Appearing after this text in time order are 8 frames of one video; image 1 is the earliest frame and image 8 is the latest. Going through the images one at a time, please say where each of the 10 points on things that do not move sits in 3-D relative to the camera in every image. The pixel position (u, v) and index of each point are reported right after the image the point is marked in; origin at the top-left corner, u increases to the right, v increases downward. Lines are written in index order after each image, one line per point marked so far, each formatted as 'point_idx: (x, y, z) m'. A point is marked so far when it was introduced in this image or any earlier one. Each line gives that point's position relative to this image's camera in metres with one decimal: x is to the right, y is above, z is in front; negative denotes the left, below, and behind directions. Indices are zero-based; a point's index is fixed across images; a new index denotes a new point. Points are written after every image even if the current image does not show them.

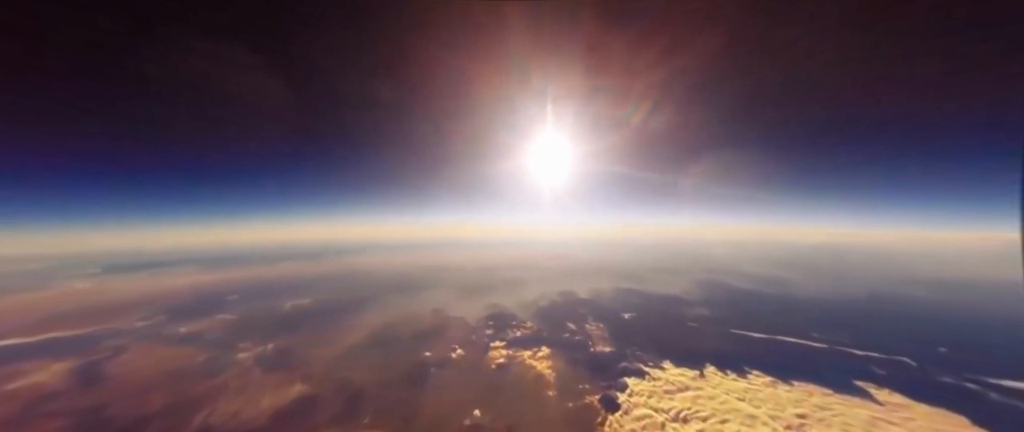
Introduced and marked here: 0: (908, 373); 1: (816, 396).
0: (+13.9, -5.8, +9.7) m
1: (+9.9, -5.9, +8.6) m
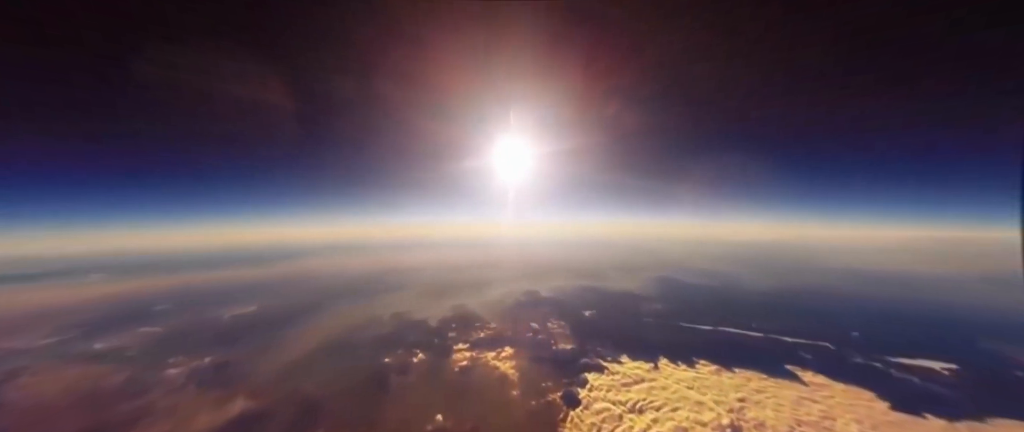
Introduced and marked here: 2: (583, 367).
0: (+12.5, -5.8, +10.8) m
1: (+8.5, -5.9, +9.4) m
2: (+2.7, -5.8, +10.1) m
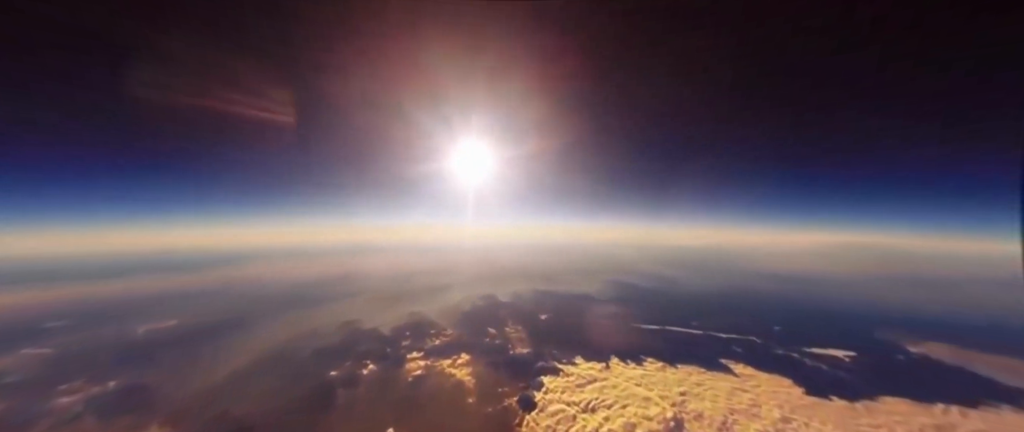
0: (+10.7, -6.0, +11.8) m
1: (+6.9, -6.0, +10.0) m
2: (+1.0, -6.0, +10.1) m
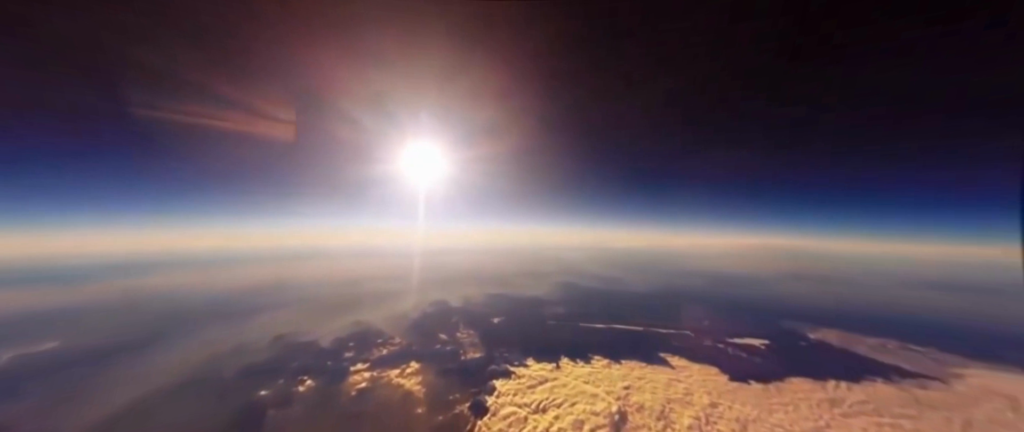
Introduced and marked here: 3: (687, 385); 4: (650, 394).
0: (+8.6, -6.0, +12.8) m
1: (+5.0, -6.1, +10.6) m
2: (-0.8, -6.1, +10.0) m
3: (+6.3, -6.1, +9.5) m
4: (+4.8, -6.2, +9.1) m
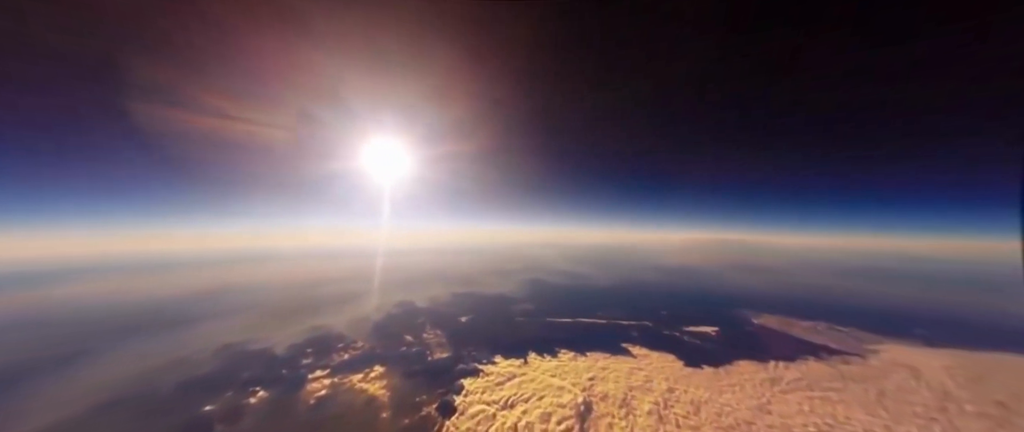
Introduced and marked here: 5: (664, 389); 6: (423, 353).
0: (+7.1, -5.8, +13.4) m
1: (+3.7, -6.0, +10.9) m
2: (-2.1, -6.0, +9.9) m
3: (+5.1, -6.0, +10.0) m
4: (+3.6, -6.0, +9.5) m
5: (+5.3, -6.0, +9.1) m
6: (-3.7, -5.8, +11.2) m
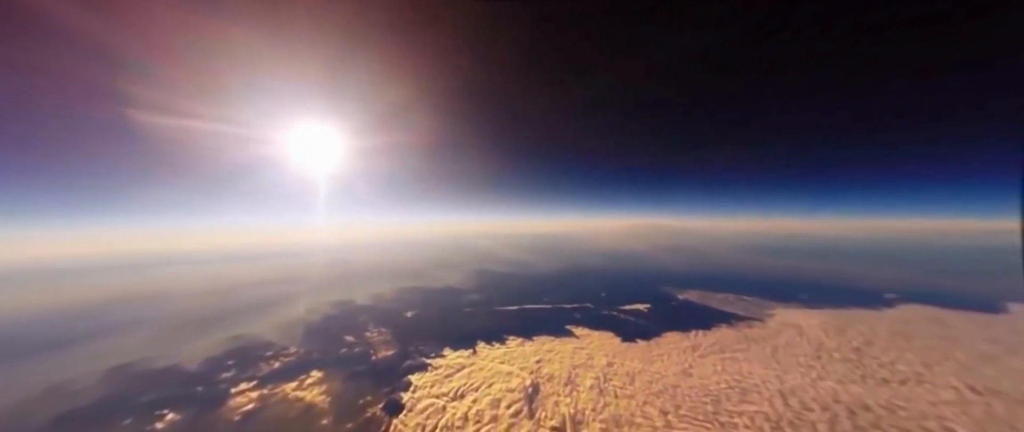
0: (+4.7, -5.1, +14.3) m
1: (+1.6, -5.5, +11.4) m
2: (-4.0, -5.7, +9.7) m
3: (+3.1, -5.5, +10.6) m
4: (+1.7, -5.6, +9.9) m
5: (+3.4, -5.5, +9.8) m
6: (-5.8, -5.5, +10.7) m
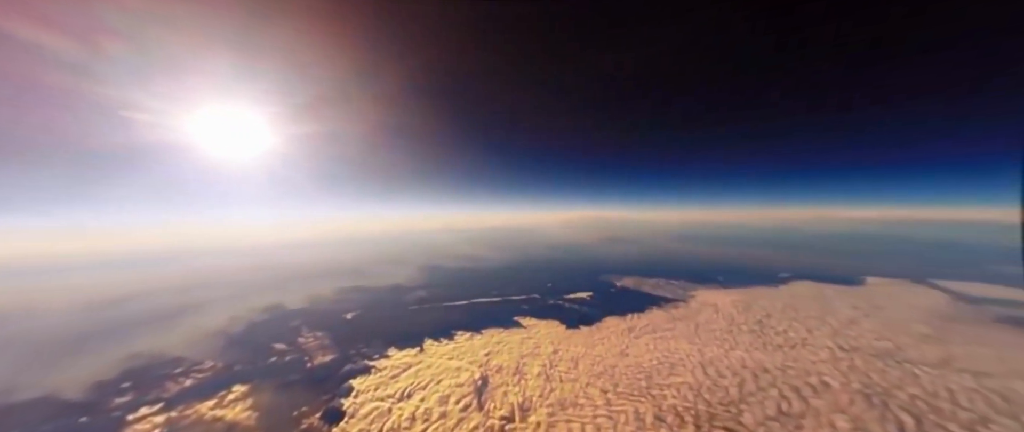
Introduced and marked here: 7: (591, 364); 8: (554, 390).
0: (+2.1, -4.8, +14.8) m
1: (-0.5, -5.2, +11.6) m
2: (-5.9, -5.6, +9.2) m
3: (+1.0, -5.2, +11.0) m
4: (-0.2, -5.4, +10.1) m
5: (+1.5, -5.3, +10.2) m
6: (-7.8, -5.4, +9.9) m
7: (+2.7, -5.3, +9.3) m
8: (+1.3, -5.3, +8.0) m
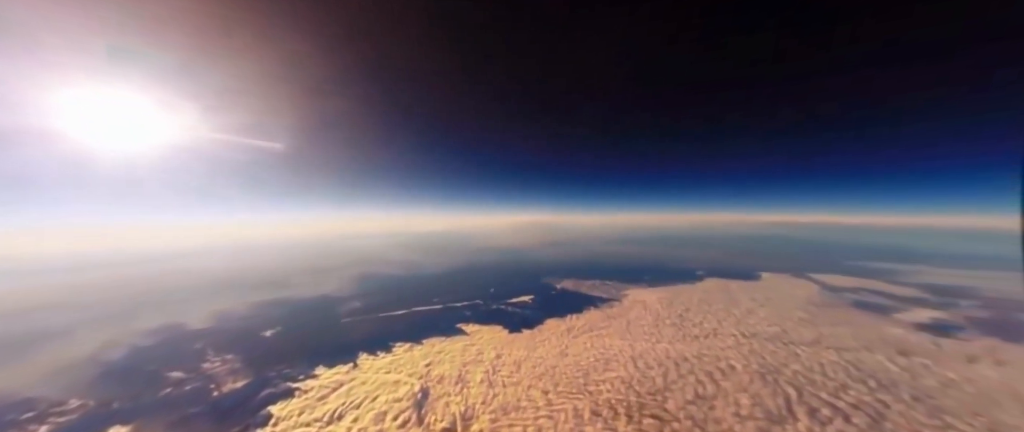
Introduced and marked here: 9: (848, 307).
0: (-0.8, -5.0, +14.9) m
1: (-2.9, -5.5, +11.3) m
2: (-7.9, -5.8, +8.2) m
3: (-1.3, -5.4, +11.0) m
4: (-2.4, -5.6, +9.9) m
5: (-0.8, -5.5, +10.3) m
6: (-9.9, -5.7, +8.7) m
7: (+0.6, -5.5, +9.5) m
8: (-0.7, -5.5, +8.0) m
9: (+15.2, -4.1, +11.8) m
